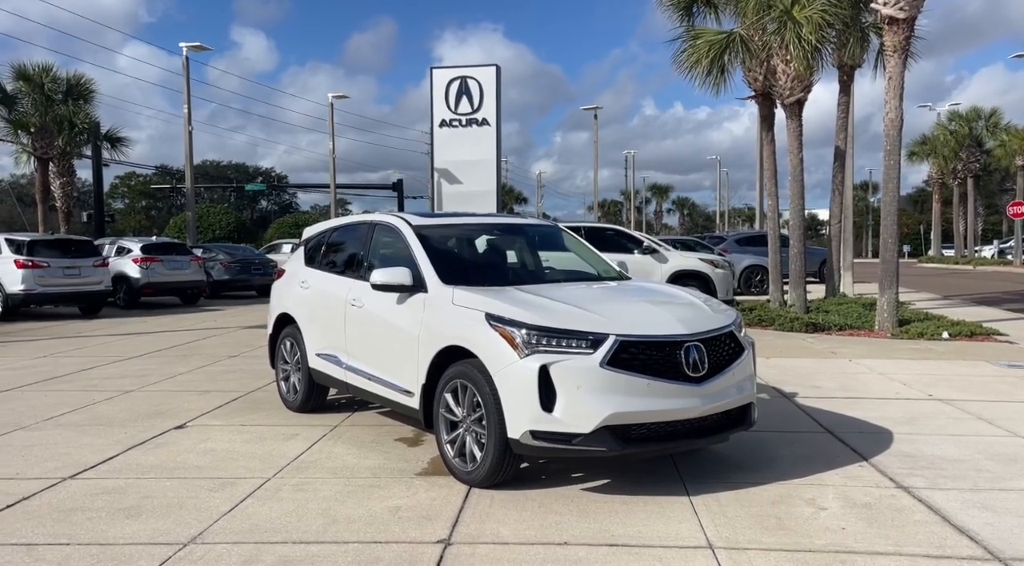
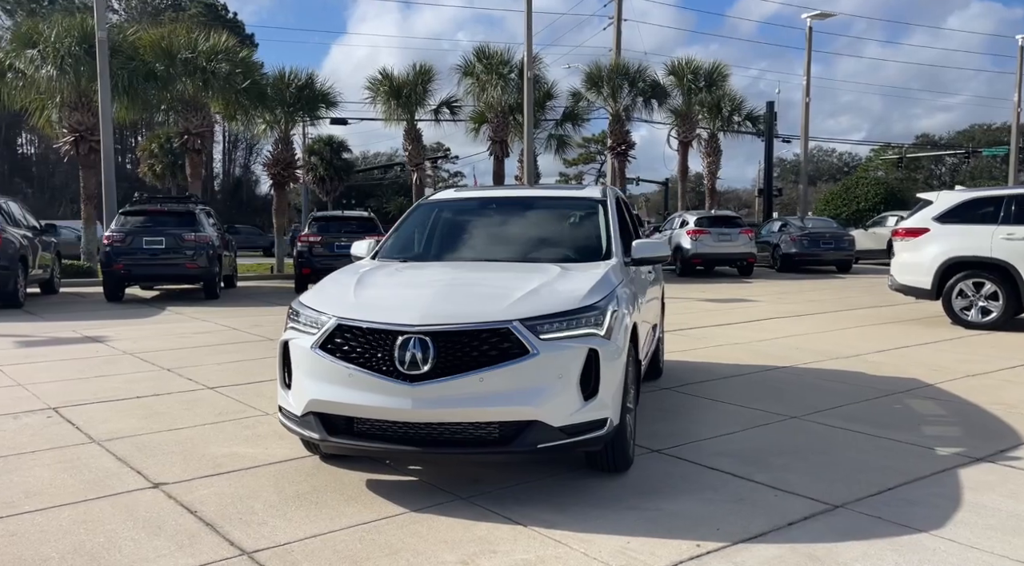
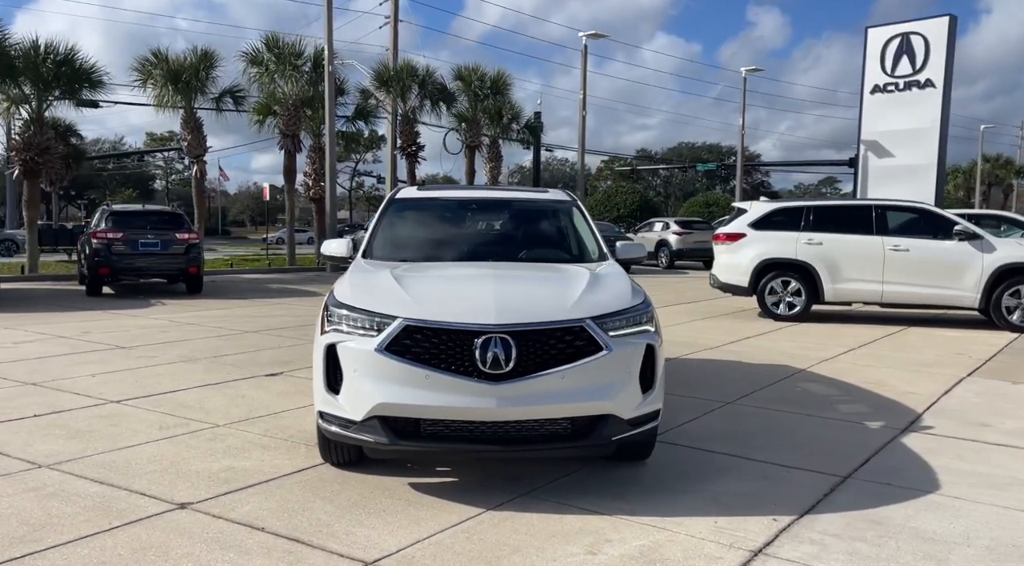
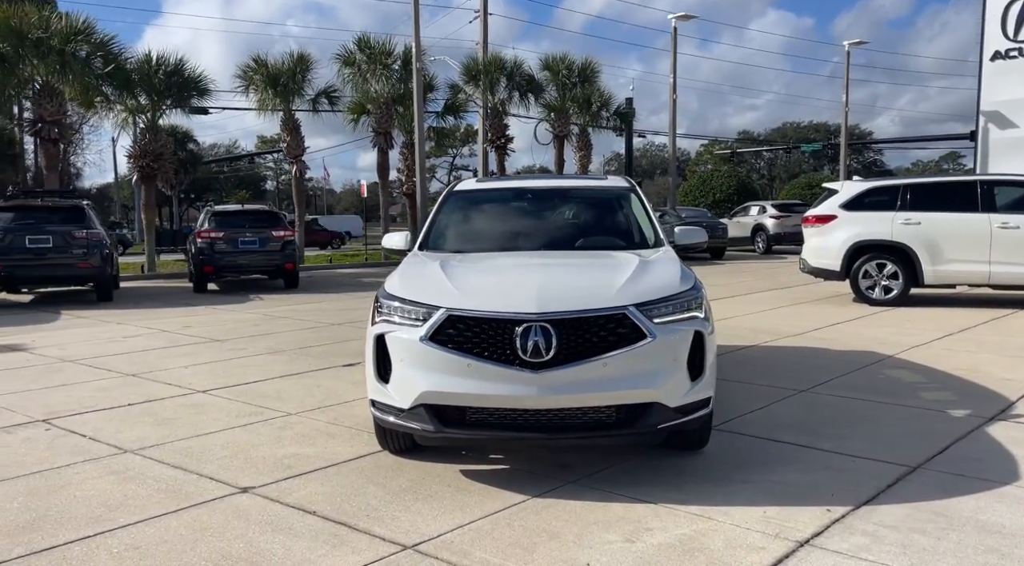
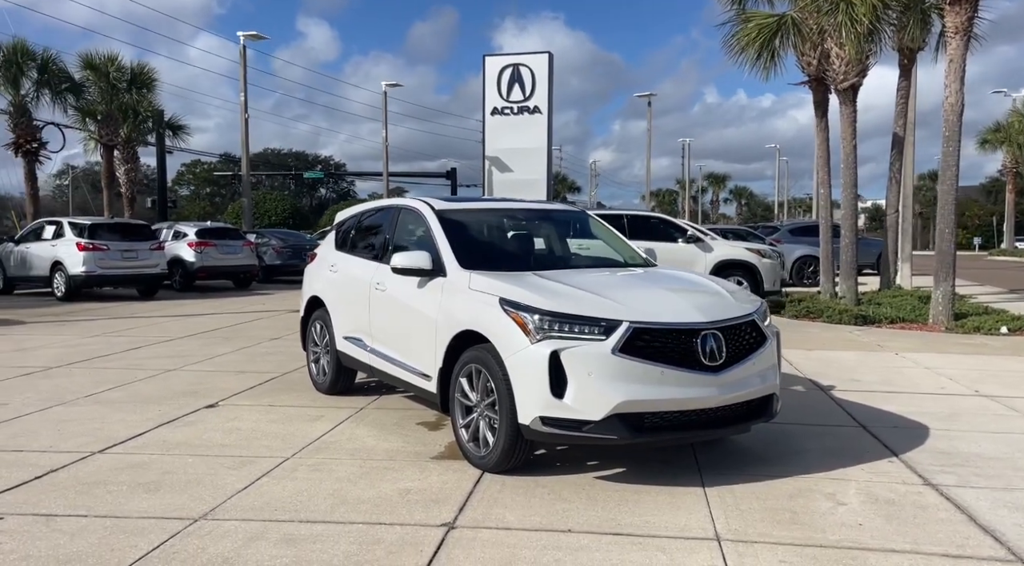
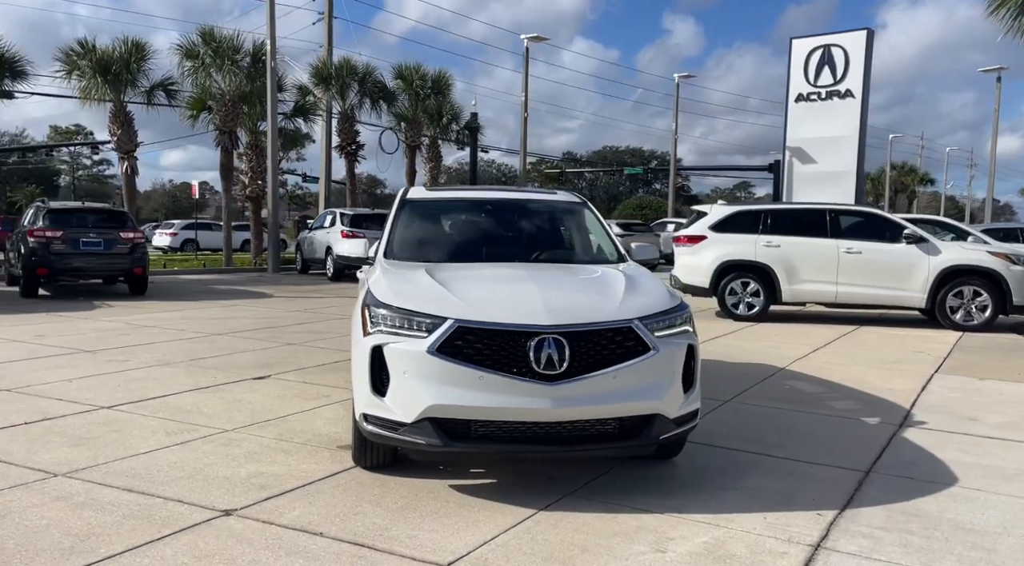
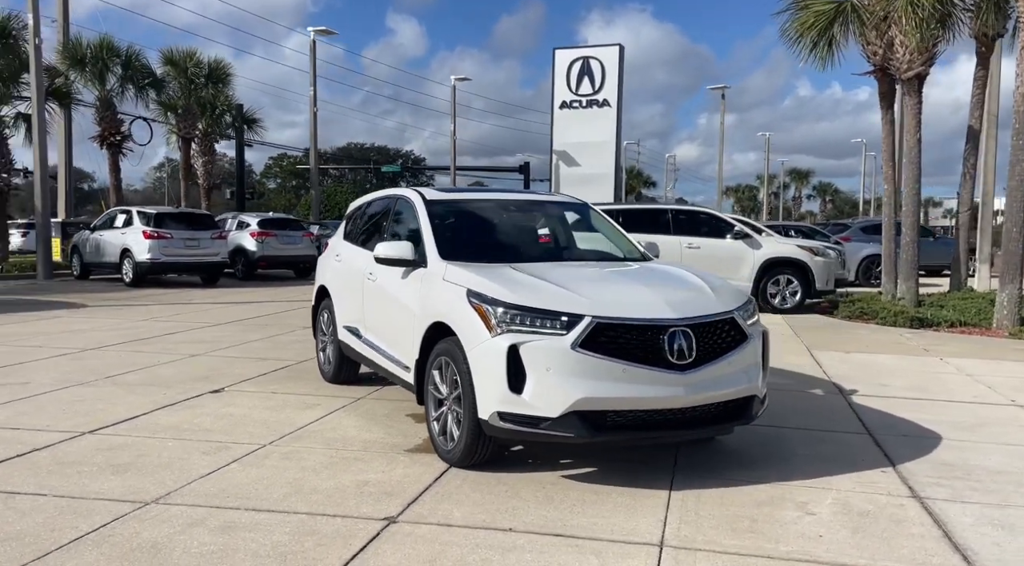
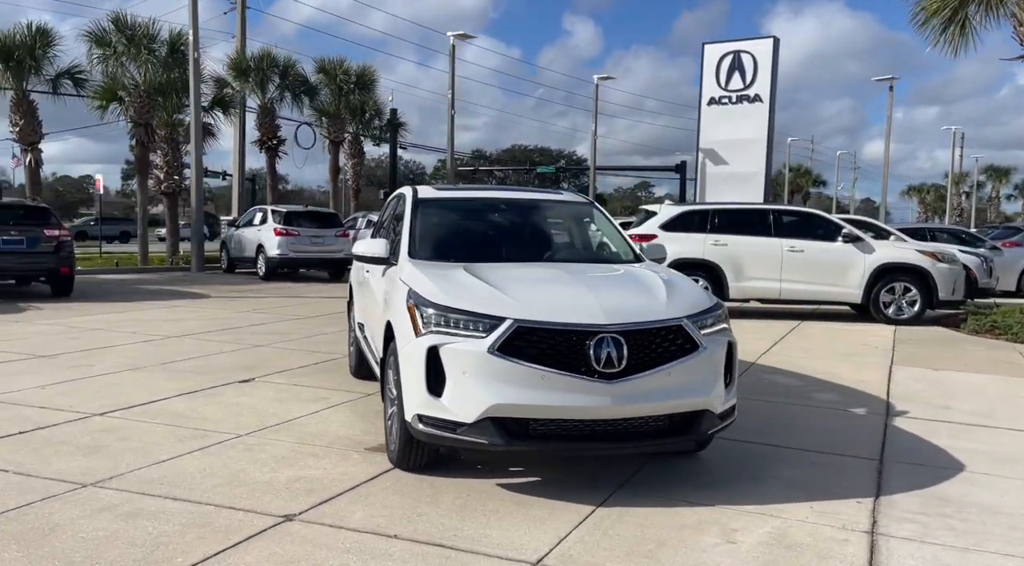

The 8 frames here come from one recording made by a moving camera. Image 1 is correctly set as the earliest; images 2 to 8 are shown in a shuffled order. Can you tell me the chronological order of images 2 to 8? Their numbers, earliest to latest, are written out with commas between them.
5, 7, 8, 6, 3, 4, 2
